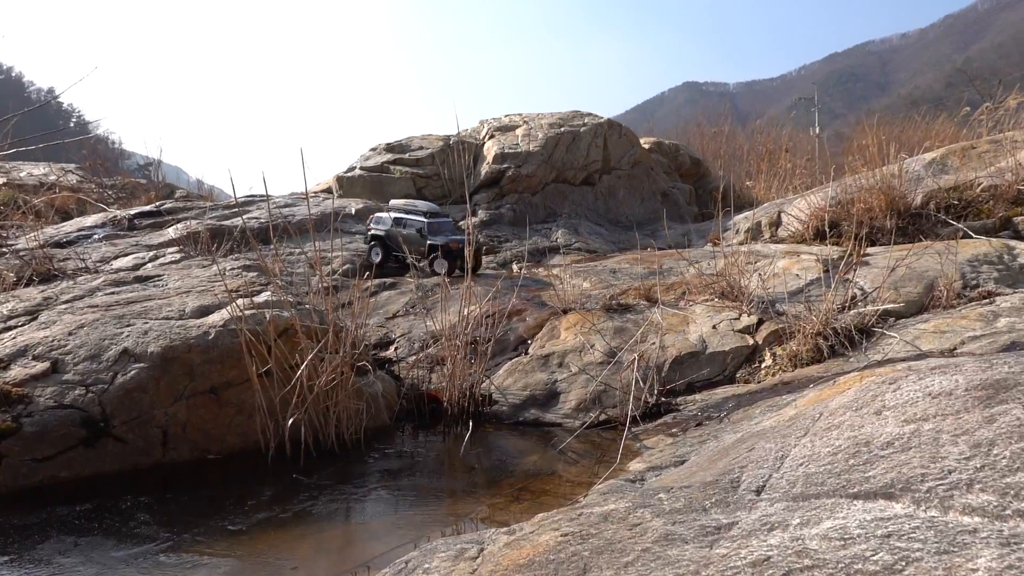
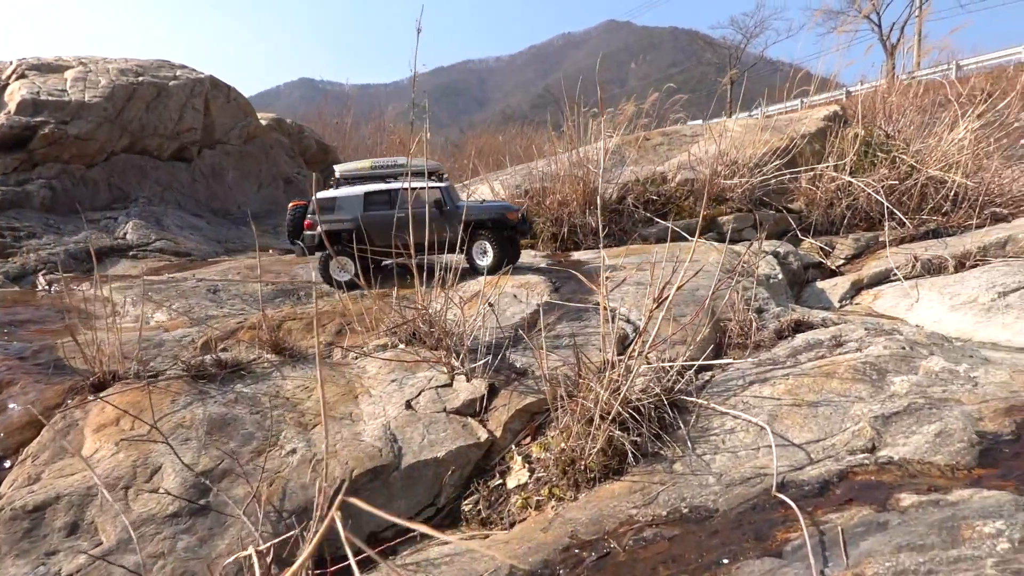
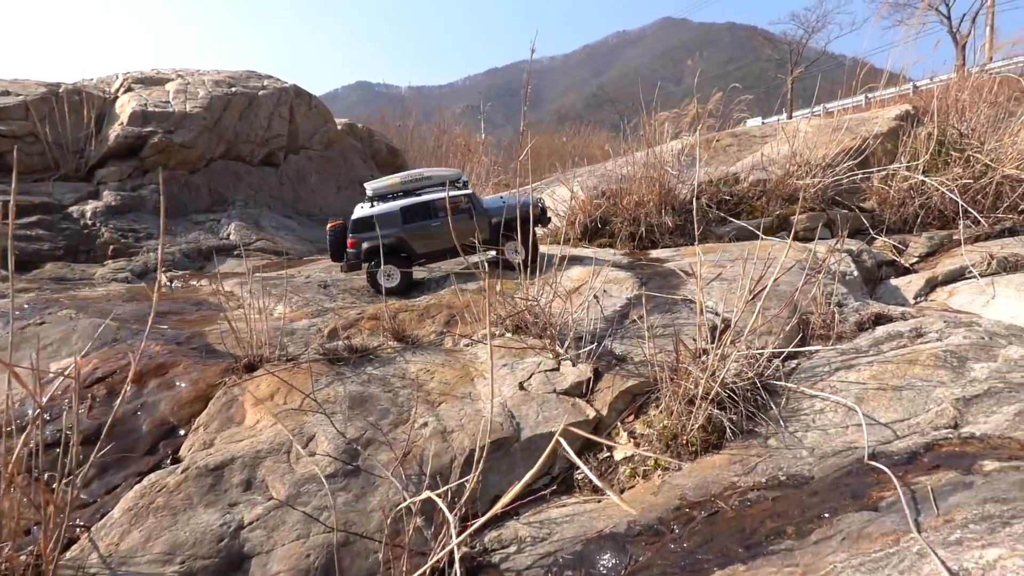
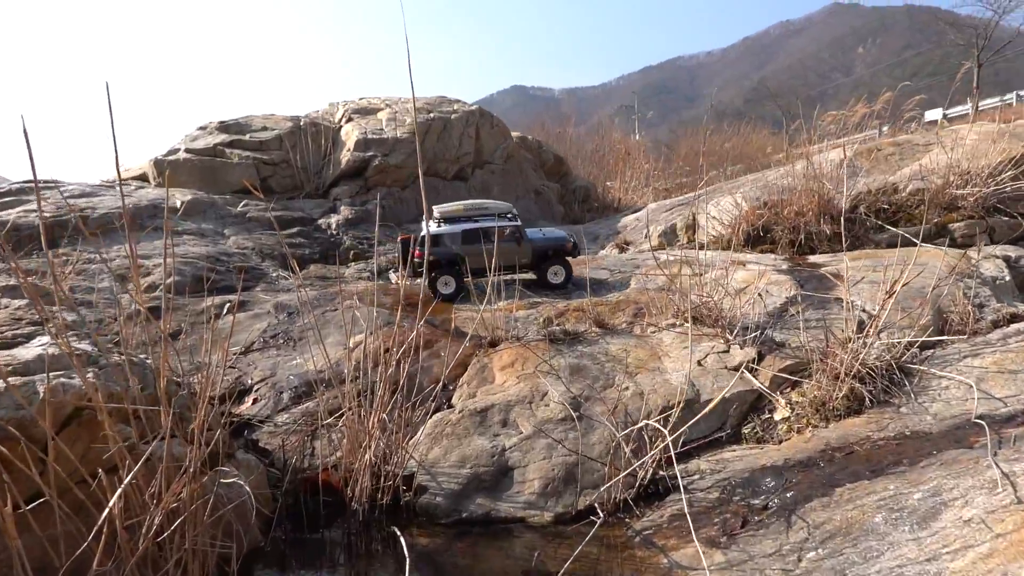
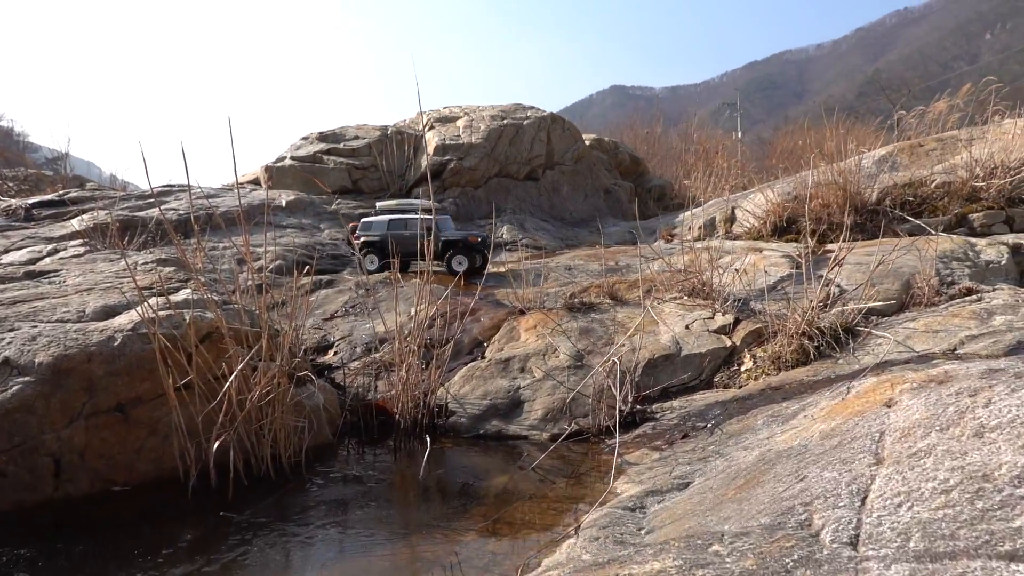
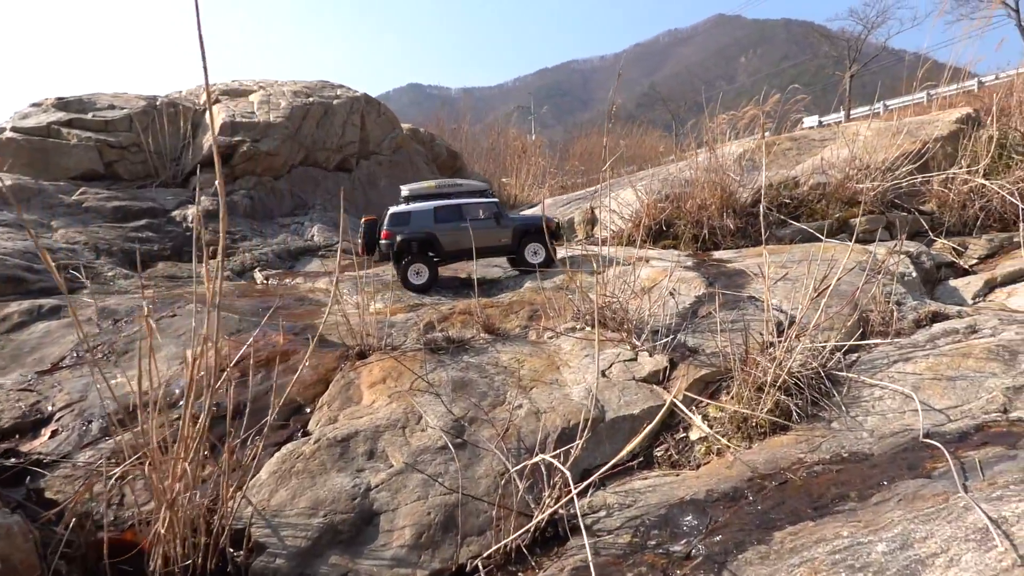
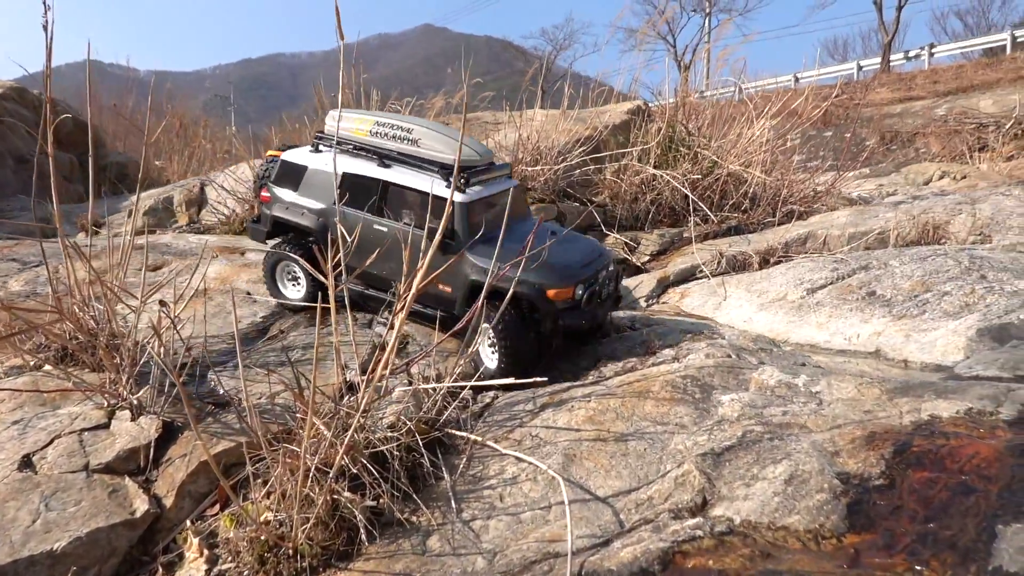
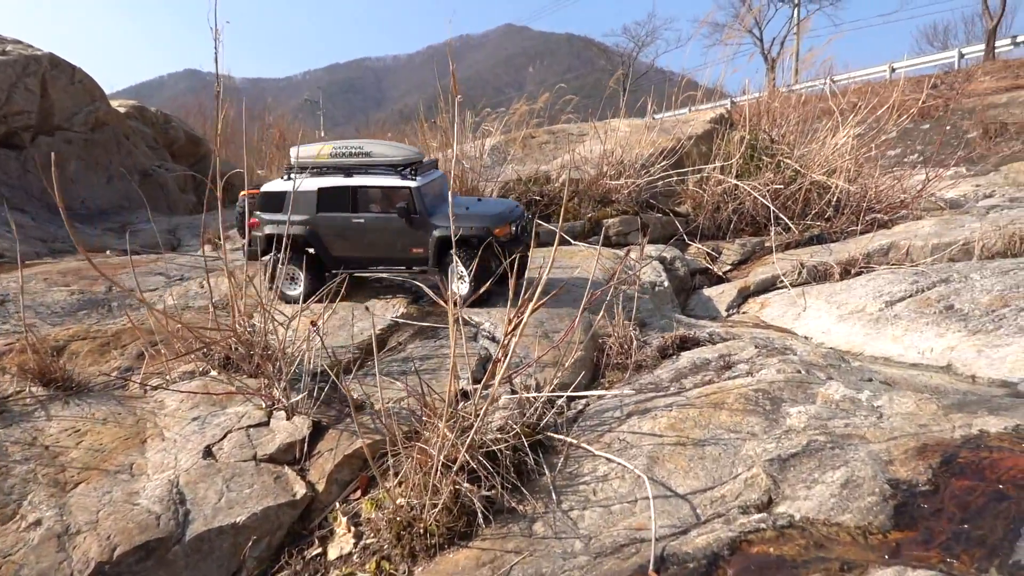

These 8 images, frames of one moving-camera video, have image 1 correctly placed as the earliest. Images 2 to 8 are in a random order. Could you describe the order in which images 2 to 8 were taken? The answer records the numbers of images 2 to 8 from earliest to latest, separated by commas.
5, 4, 6, 3, 2, 8, 7
